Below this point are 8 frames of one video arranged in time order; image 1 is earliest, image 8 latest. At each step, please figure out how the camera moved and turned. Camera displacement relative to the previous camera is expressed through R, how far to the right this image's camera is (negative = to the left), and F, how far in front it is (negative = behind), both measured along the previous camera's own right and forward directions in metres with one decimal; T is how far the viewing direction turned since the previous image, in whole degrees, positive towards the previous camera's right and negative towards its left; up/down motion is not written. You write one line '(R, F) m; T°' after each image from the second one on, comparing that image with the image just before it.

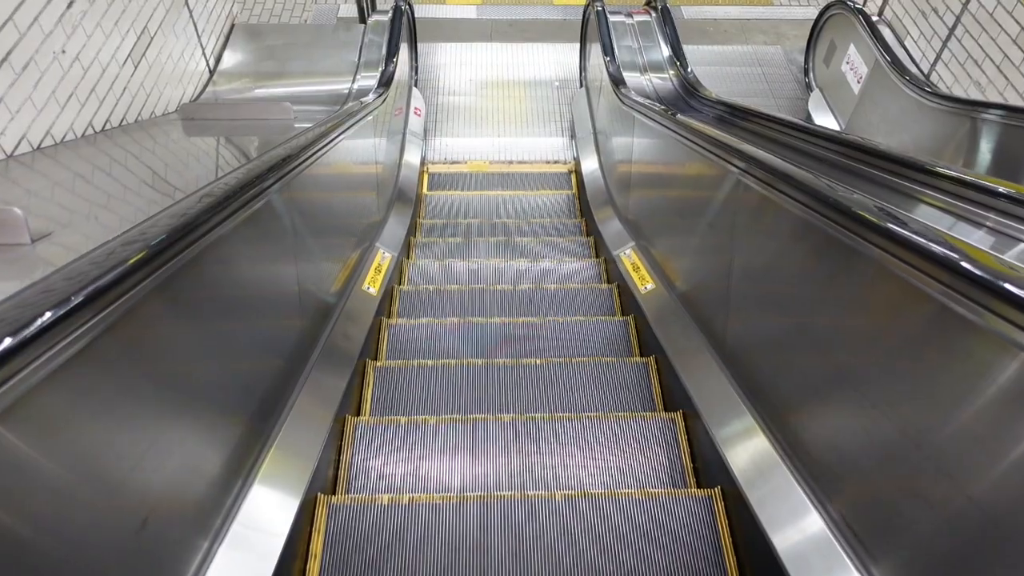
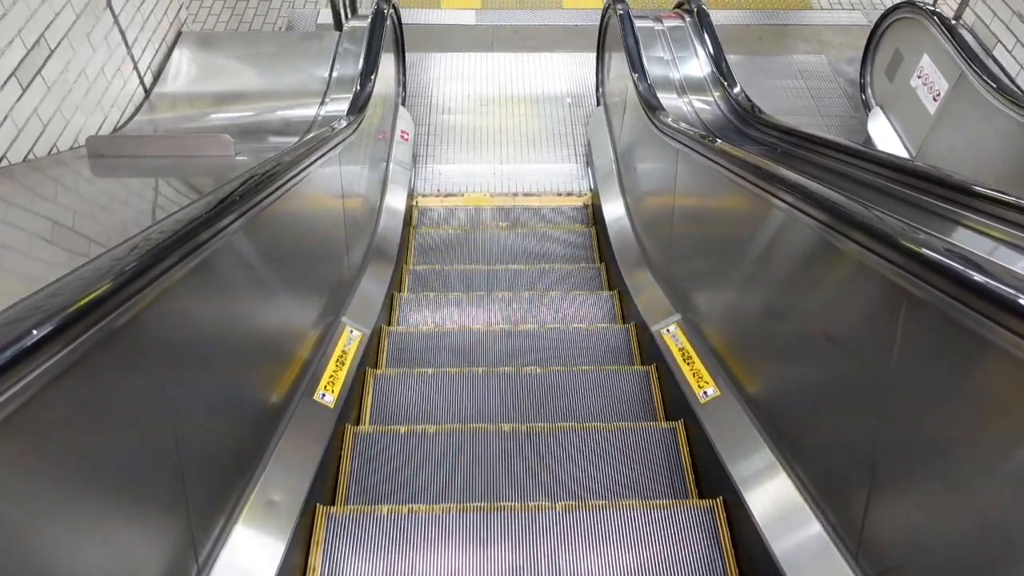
(0.0, +0.6) m; 0°
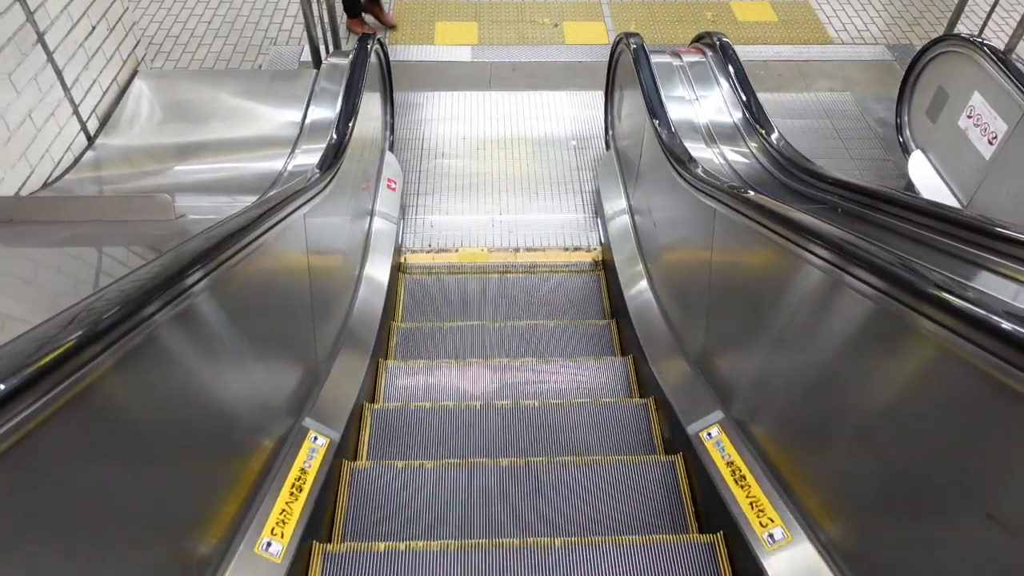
(0.0, +0.4) m; 0°
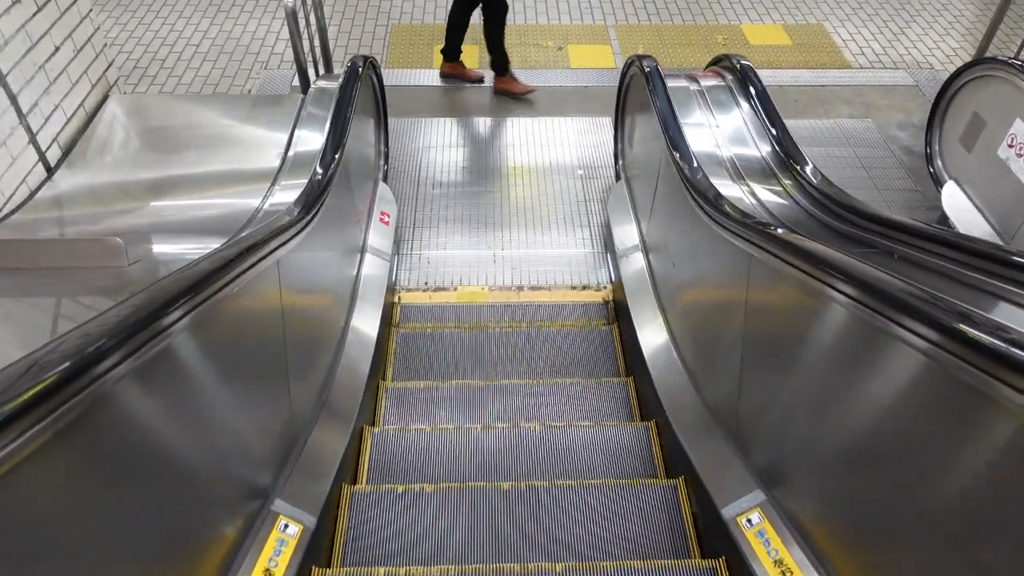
(0.0, +0.2) m; 0°
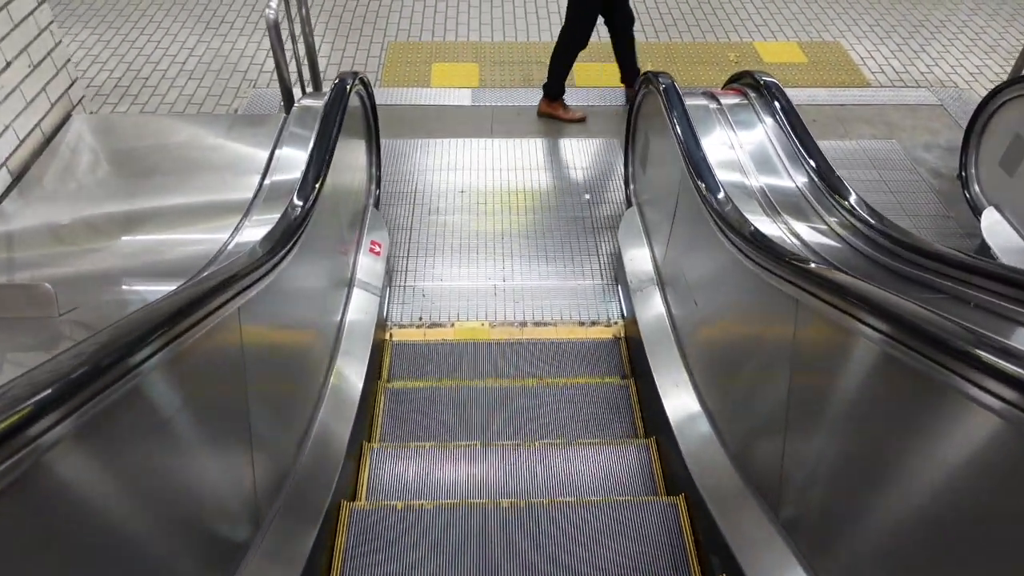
(0.0, +0.2) m; 0°
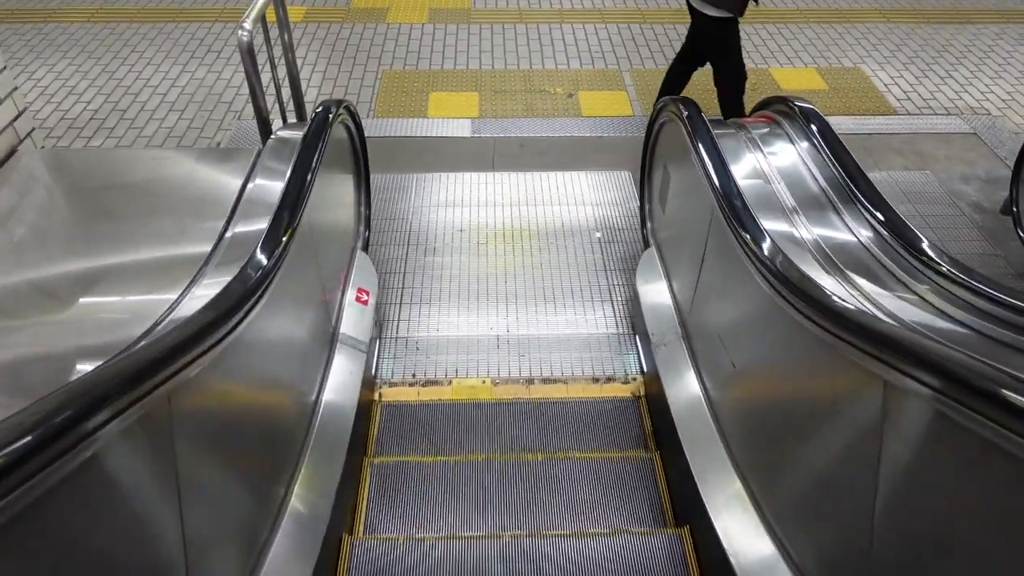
(0.0, +0.3) m; 0°
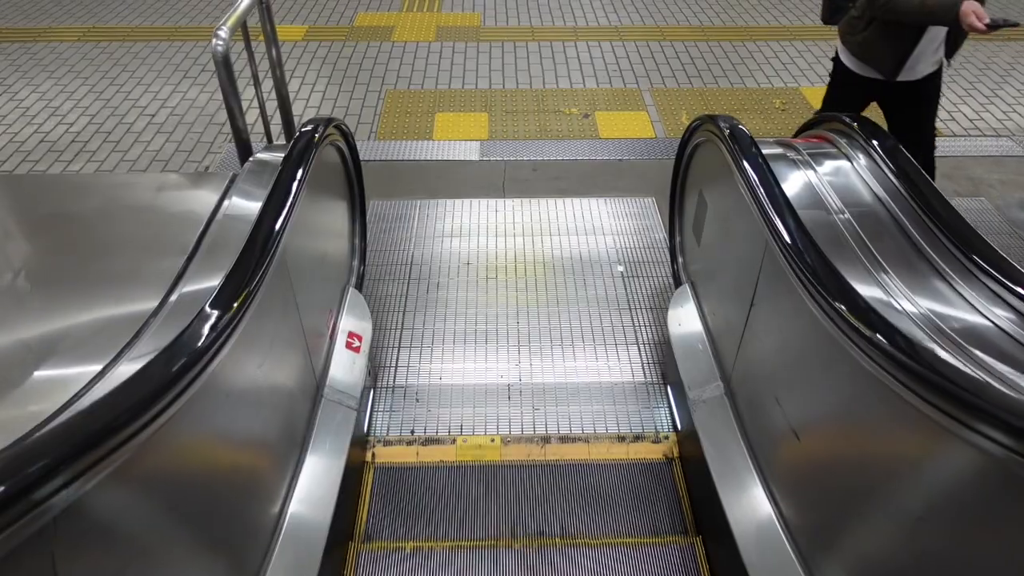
(0.0, +0.3) m; -1°
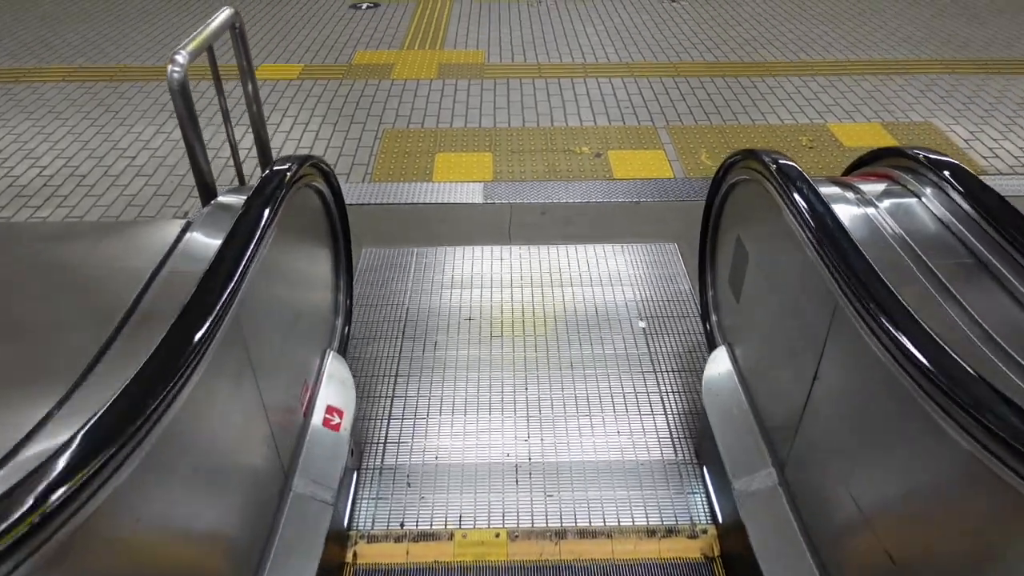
(0.0, +0.3) m; -1°
